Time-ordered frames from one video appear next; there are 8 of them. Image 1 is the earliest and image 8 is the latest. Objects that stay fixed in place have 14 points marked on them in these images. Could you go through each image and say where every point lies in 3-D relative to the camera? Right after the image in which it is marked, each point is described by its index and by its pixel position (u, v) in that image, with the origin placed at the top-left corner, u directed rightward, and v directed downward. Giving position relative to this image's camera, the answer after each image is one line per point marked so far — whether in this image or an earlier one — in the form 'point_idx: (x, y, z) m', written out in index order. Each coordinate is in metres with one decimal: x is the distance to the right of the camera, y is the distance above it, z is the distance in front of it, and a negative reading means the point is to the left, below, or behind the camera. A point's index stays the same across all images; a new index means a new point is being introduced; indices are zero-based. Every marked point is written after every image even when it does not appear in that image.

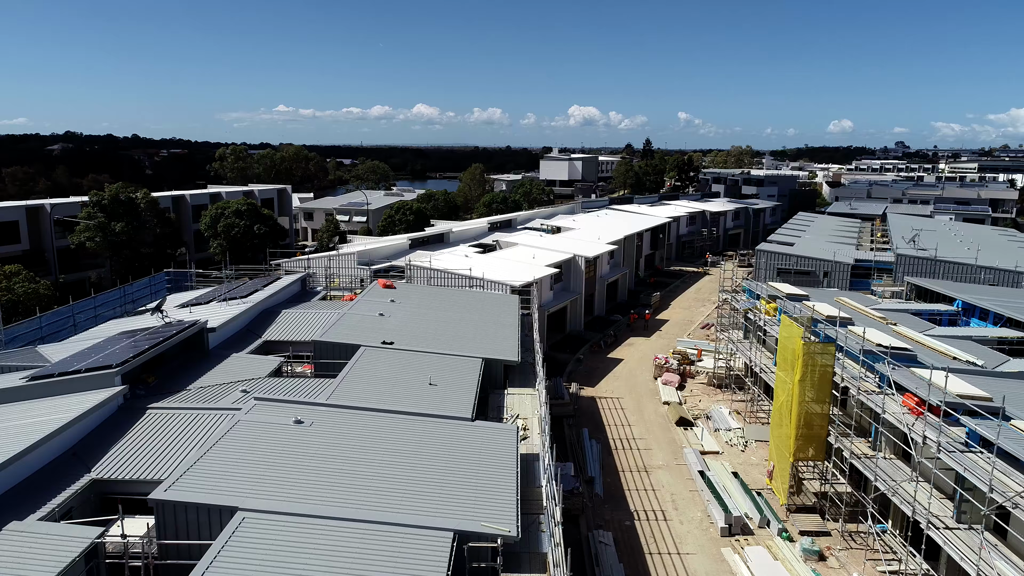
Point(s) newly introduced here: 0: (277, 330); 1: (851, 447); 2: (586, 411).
0: (-5.2, -0.9, +15.5) m
1: (+6.3, -2.9, +13.0) m
2: (+2.0, -3.4, +19.6) m
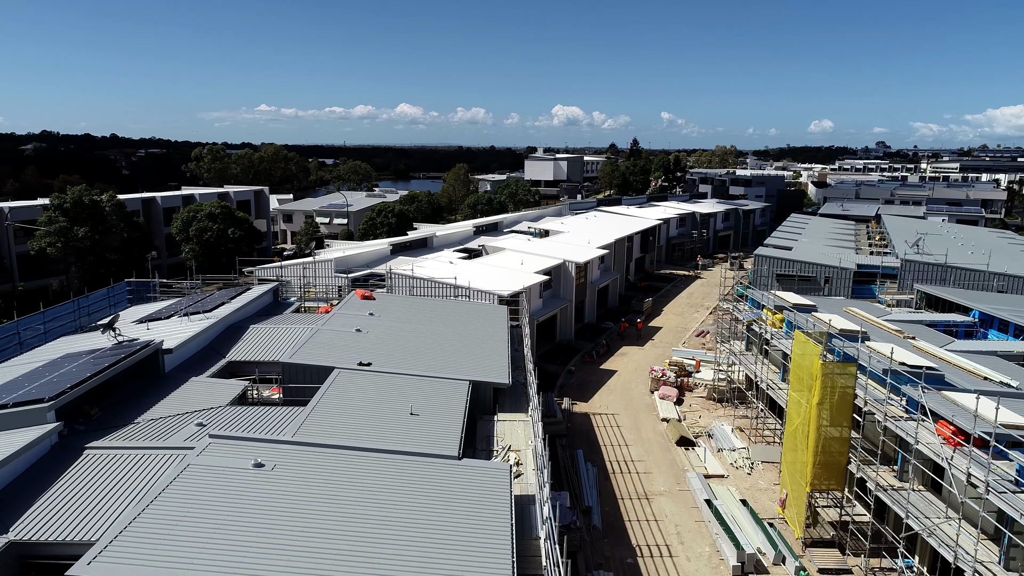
0: (-5.4, -1.2, +14.1) m
1: (+6.1, -3.2, +11.8) m
2: (+1.8, -3.7, +18.4) m
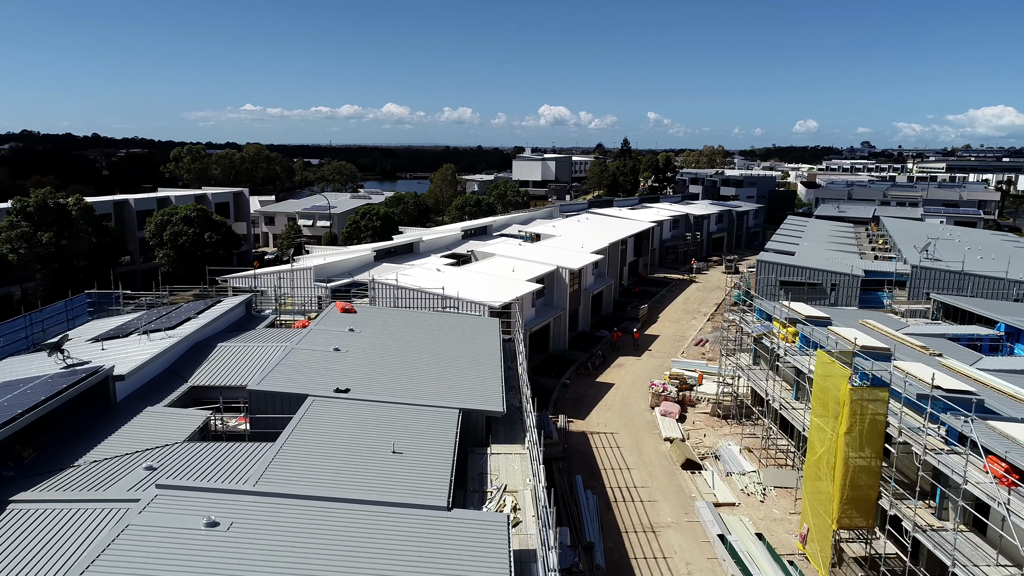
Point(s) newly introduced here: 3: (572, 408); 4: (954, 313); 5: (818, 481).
0: (-5.5, -1.5, +12.8) m
1: (+6.1, -3.4, +10.7) m
2: (+1.6, -4.0, +17.1) m
3: (+1.7, -3.4, +19.9) m
4: (+11.2, -0.6, +17.8) m
5: (+5.2, -3.3, +12.0) m
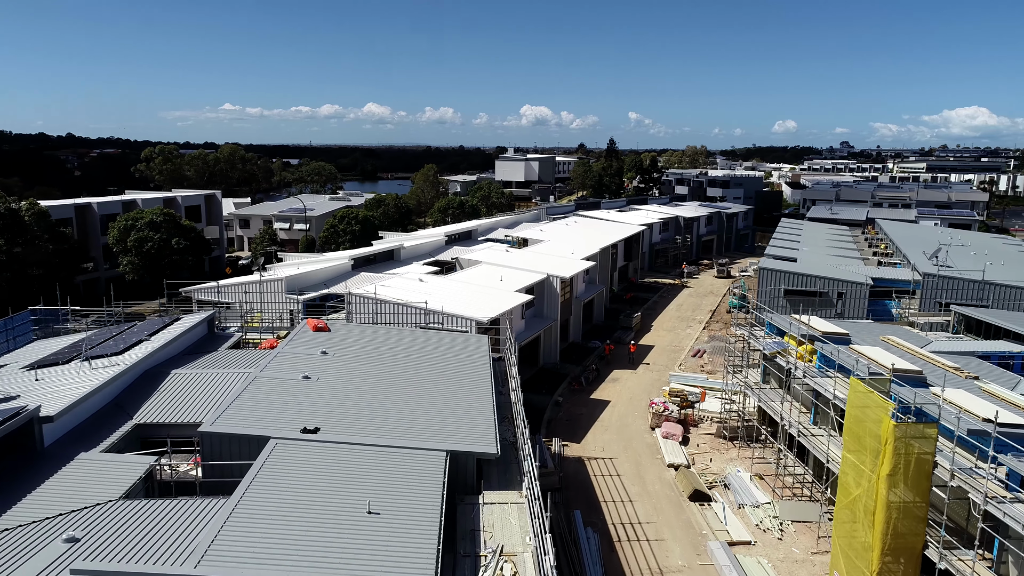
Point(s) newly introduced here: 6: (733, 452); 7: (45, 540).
0: (-5.6, -1.9, +11.1) m
1: (+6.0, -3.7, +9.3) m
2: (+1.4, -4.3, +15.7) m
3: (+1.4, -3.7, +18.5) m
4: (+11.0, -0.9, +16.6) m
5: (+5.1, -3.6, +10.6) m
6: (+5.3, -3.9, +16.9) m
7: (-4.9, -2.7, +7.4) m
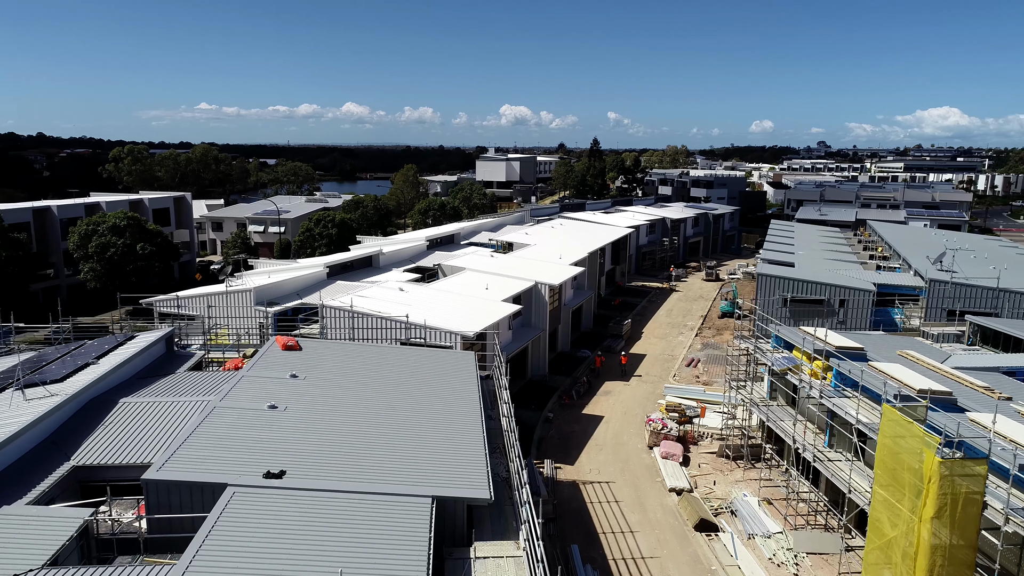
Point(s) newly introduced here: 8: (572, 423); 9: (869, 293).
0: (-5.7, -2.2, +9.7) m
1: (+6.0, -4.0, +8.2) m
2: (+1.2, -4.5, +14.5) m
3: (+1.1, -4.0, +17.3) m
4: (+10.7, -1.1, +15.7) m
5: (+5.1, -3.8, +9.5) m
6: (+5.1, -4.2, +15.8) m
7: (-4.9, -2.9, +6.1) m
8: (+1.6, -3.6, +18.9) m
9: (+10.0, -0.1, +19.7) m
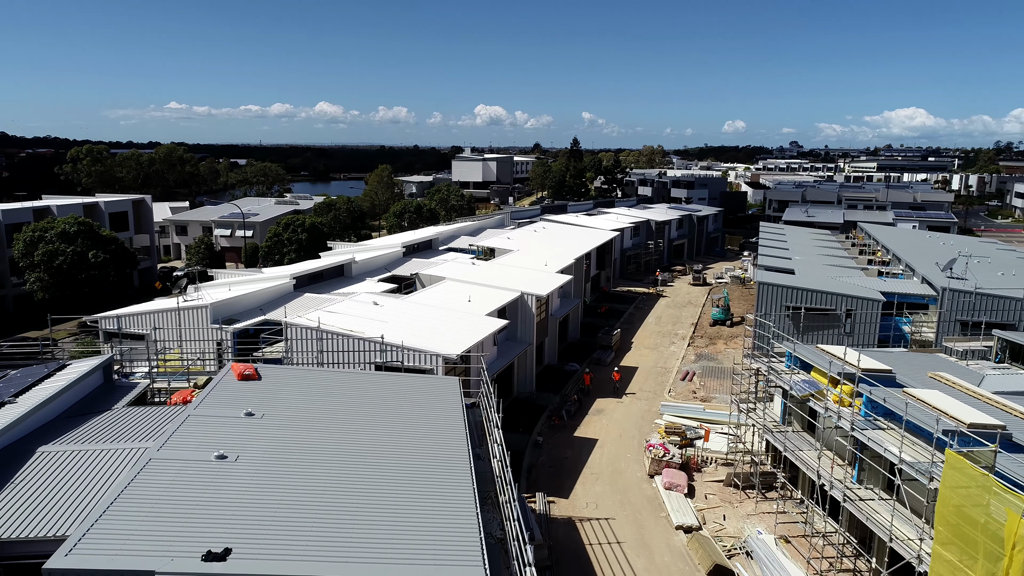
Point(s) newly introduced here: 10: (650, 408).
0: (-5.7, -2.5, +7.9) m
1: (+6.0, -4.2, +6.8) m
2: (+1.0, -4.8, +12.9) m
3: (+0.9, -4.3, +15.7) m
4: (+10.5, -1.3, +14.4) m
5: (+5.0, -4.1, +8.1) m
6: (+4.9, -4.4, +14.4) m
7: (-4.8, -3.3, +4.3) m
8: (+1.3, -3.9, +17.3) m
9: (+9.6, -0.4, +18.4) m
10: (+3.9, -3.4, +19.8) m
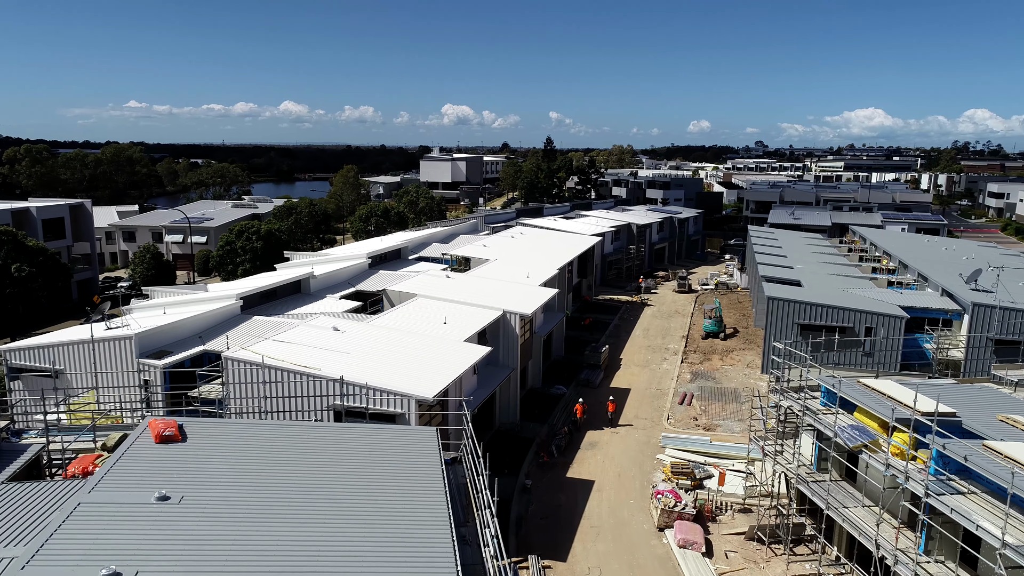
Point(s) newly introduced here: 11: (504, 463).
0: (-5.6, -3.0, +5.3) m
1: (+6.1, -4.6, +4.8) m
2: (+0.9, -5.3, +10.6) m
3: (+0.6, -4.7, +13.4) m
4: (+10.2, -1.7, +12.6) m
5: (+5.1, -4.5, +6.0) m
6: (+4.7, -4.9, +12.3) m
7: (-4.6, -3.8, +1.8) m
8: (+0.9, -4.4, +15.0) m
9: (+9.2, -0.7, +16.5) m
10: (+3.4, -3.8, +17.6) m
11: (-0.2, -4.0, +16.1) m
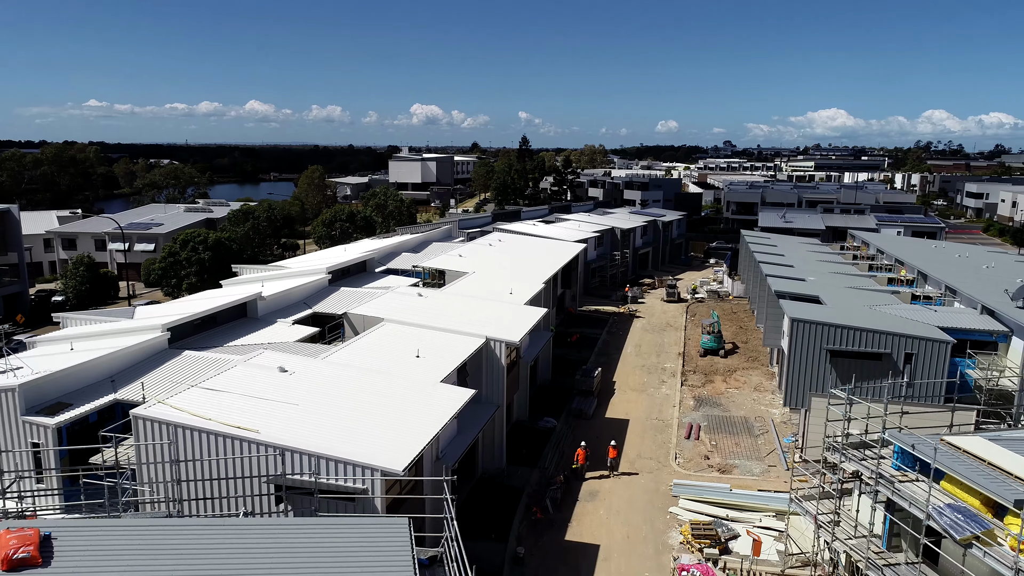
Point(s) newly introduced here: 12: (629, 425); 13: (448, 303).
0: (-5.4, -3.6, +2.5) m
1: (+6.4, -5.1, +2.4) m
2: (+0.9, -5.8, +8.0) m
3: (+0.5, -5.2, +10.8) m
4: (+10.1, -2.1, +10.3) m
5: (+5.3, -5.0, +3.6) m
6: (+4.6, -5.3, +9.8) m
7: (-4.2, -4.3, -1.1) m
8: (+0.8, -4.9, +12.4) m
9: (+8.9, -1.2, +14.2) m
10: (+3.1, -4.3, +15.1) m
11: (-0.4, -4.5, +13.5) m
12: (+3.0, -3.5, +18.4) m
13: (-1.6, -0.4, +17.3) m
